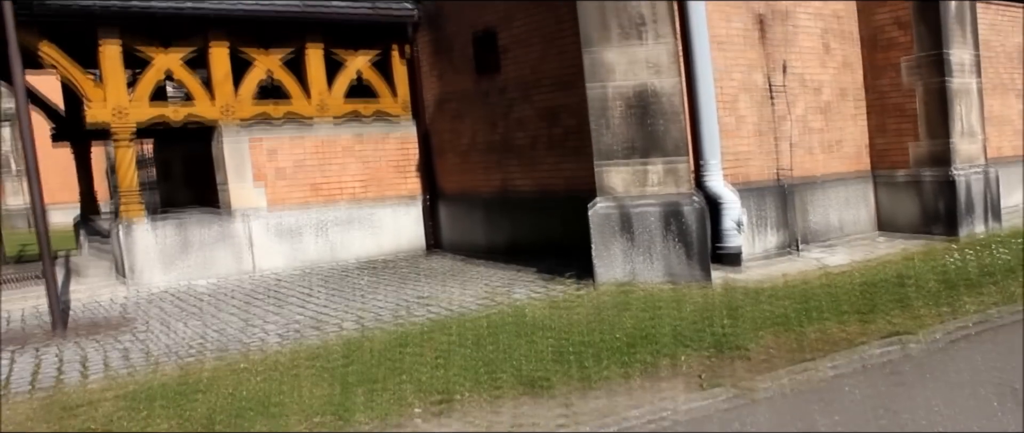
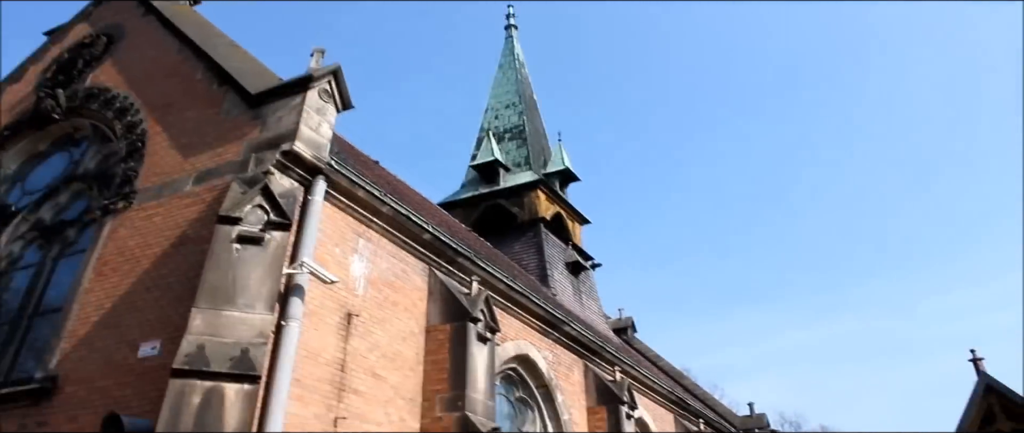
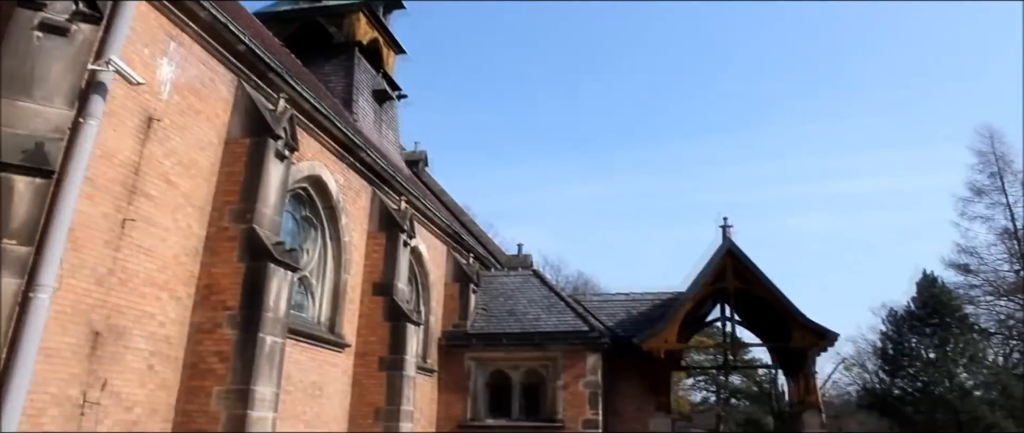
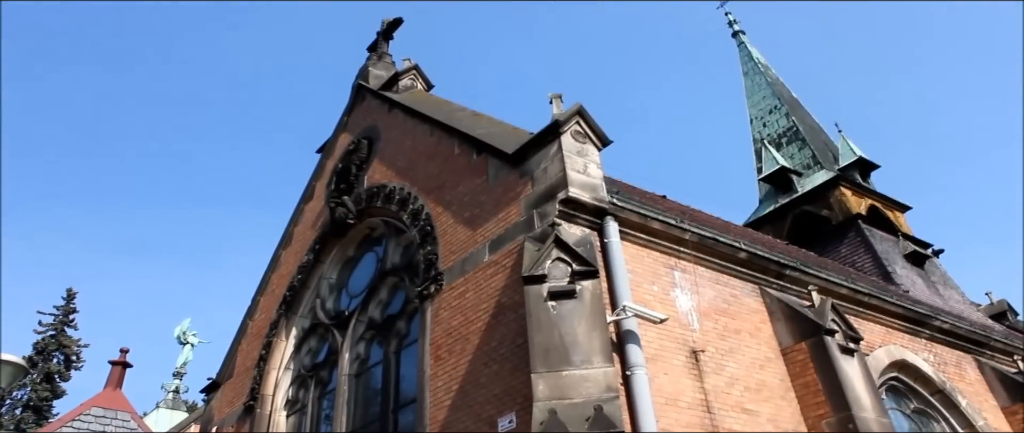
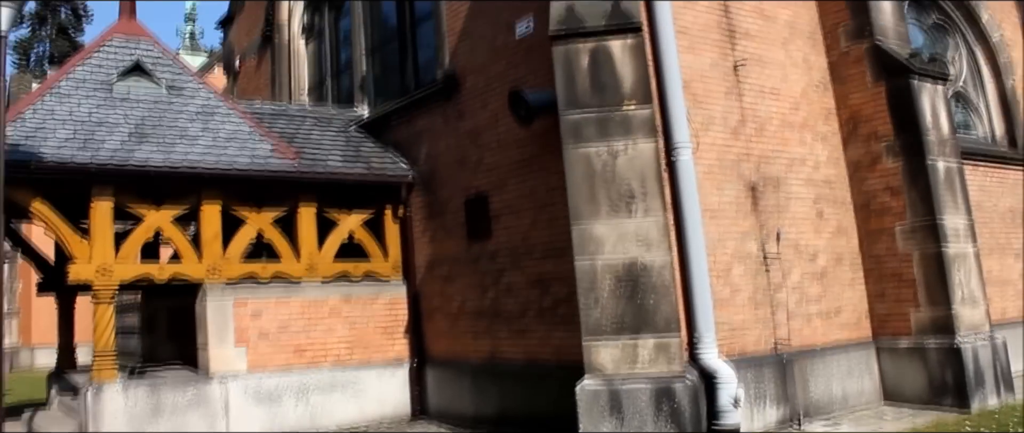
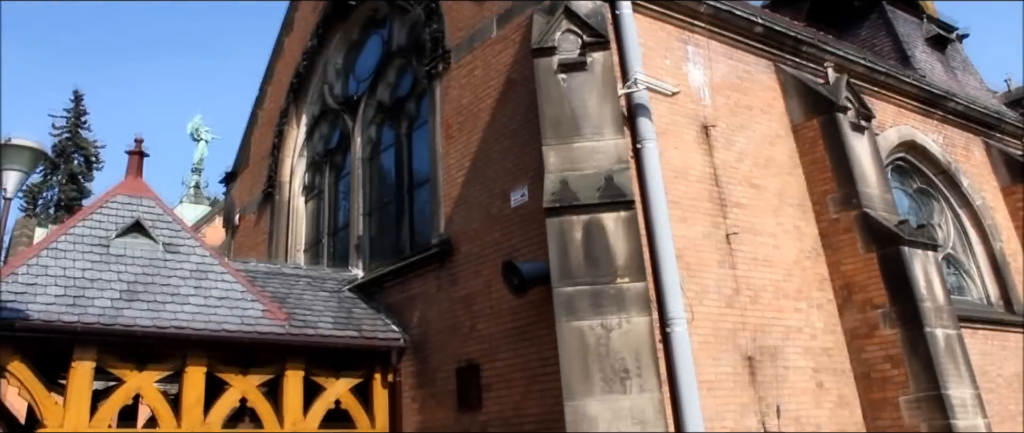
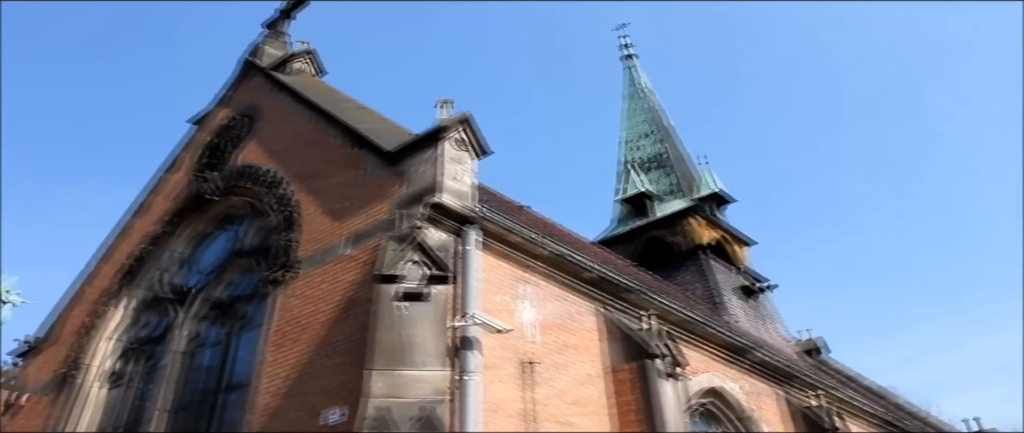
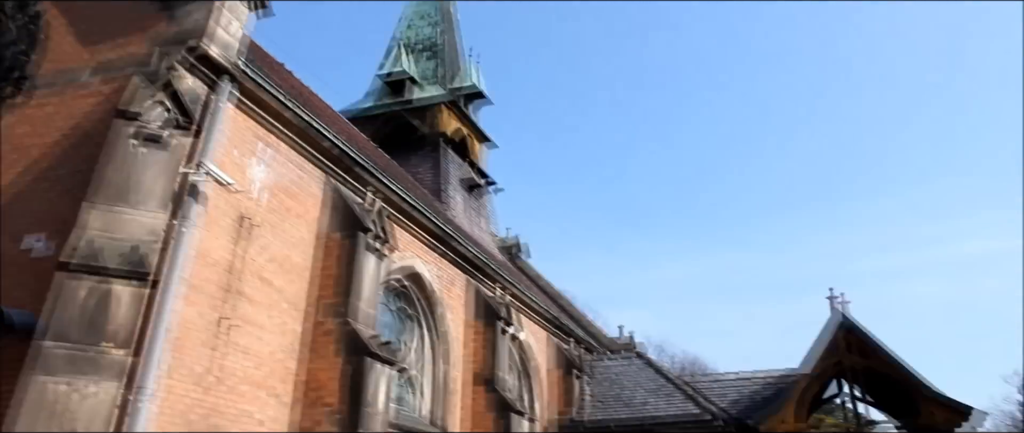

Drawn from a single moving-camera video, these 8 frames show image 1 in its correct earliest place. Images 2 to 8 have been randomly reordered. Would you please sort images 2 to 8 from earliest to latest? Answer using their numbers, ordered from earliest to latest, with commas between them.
5, 6, 4, 7, 2, 8, 3
